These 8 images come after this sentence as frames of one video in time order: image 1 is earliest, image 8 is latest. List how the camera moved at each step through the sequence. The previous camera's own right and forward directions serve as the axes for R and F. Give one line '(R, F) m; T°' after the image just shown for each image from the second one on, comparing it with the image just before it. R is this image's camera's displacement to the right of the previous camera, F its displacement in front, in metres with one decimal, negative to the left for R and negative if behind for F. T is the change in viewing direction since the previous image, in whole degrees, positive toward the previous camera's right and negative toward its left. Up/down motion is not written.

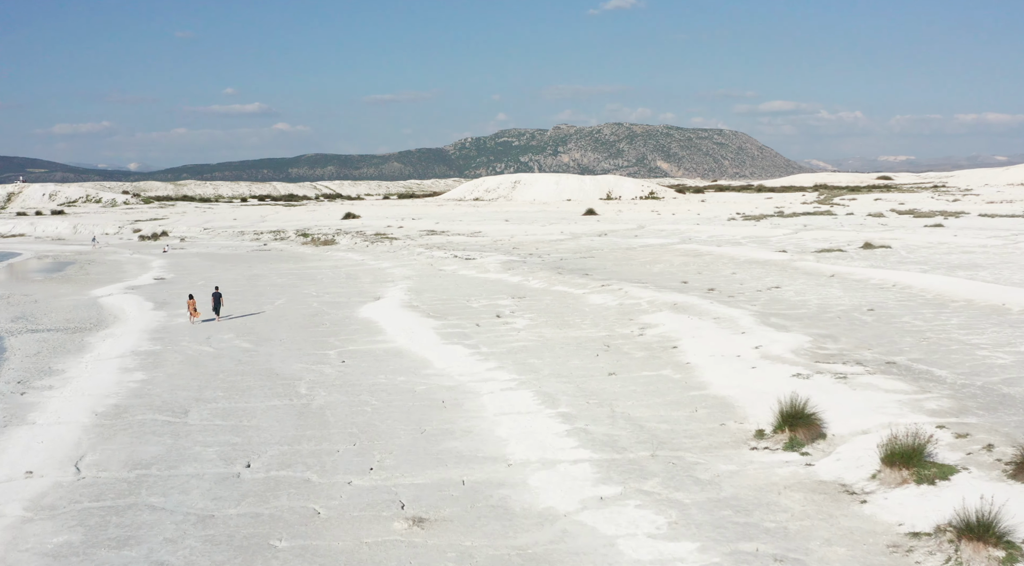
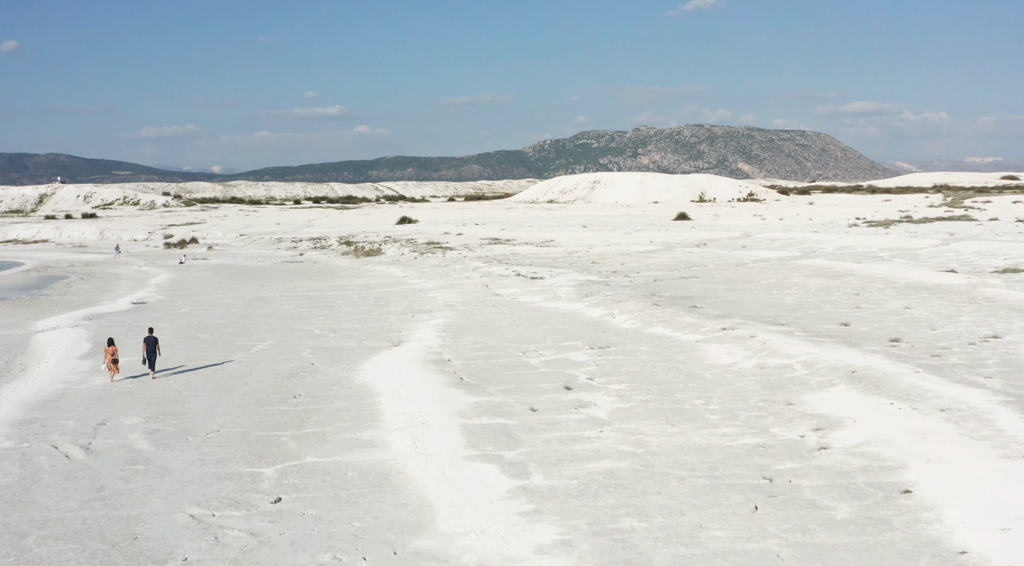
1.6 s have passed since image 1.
(0.0, +9.4) m; -5°
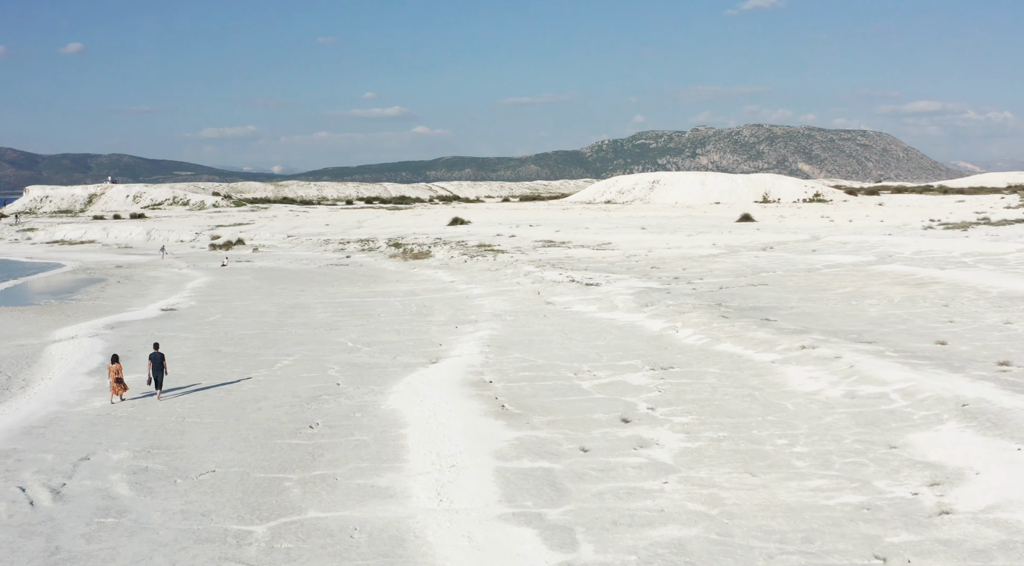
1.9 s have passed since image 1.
(+0.1, +2.2) m; -3°
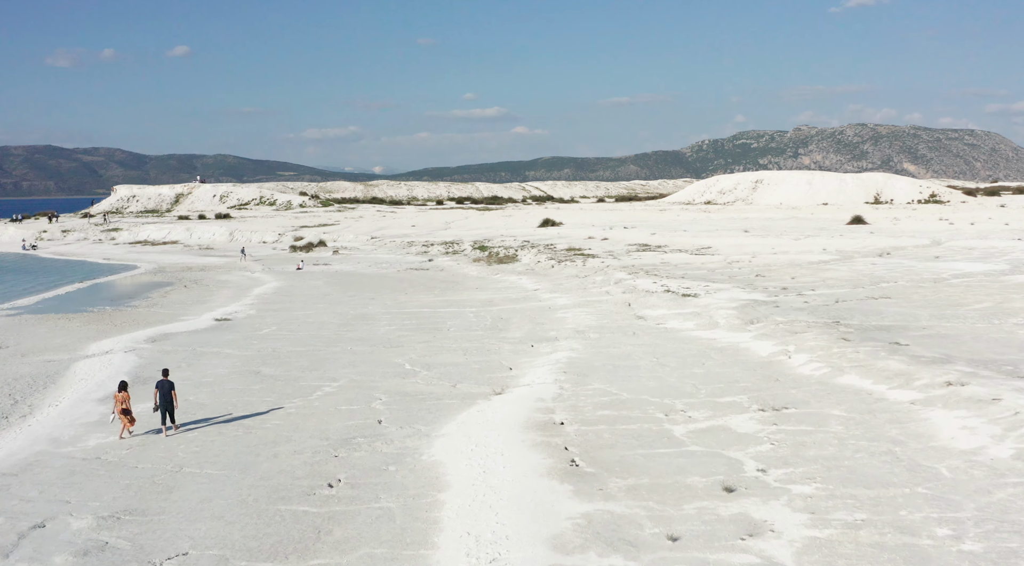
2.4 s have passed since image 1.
(+0.3, +3.0) m; -6°
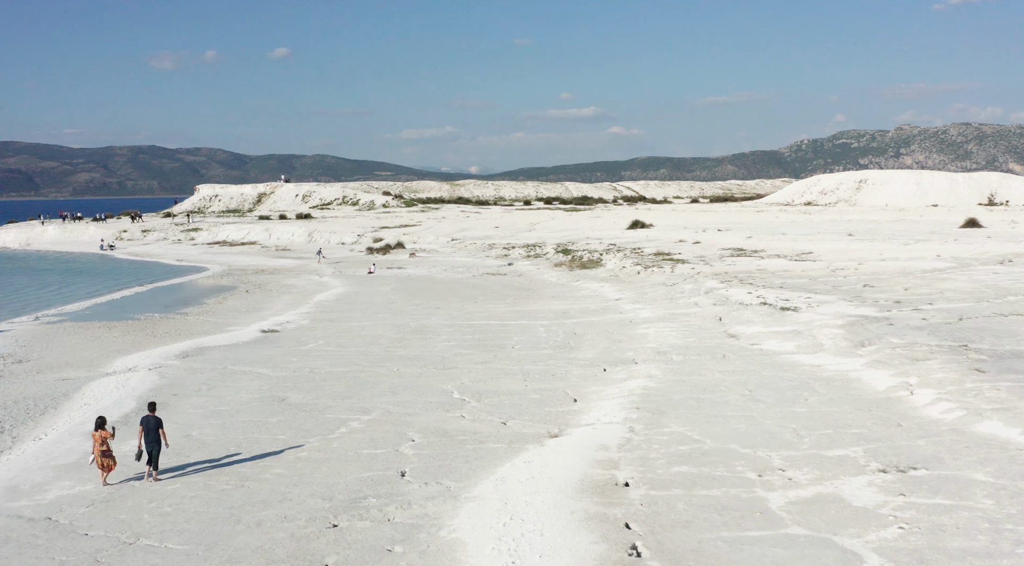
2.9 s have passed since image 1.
(+0.4, +2.8) m; -5°
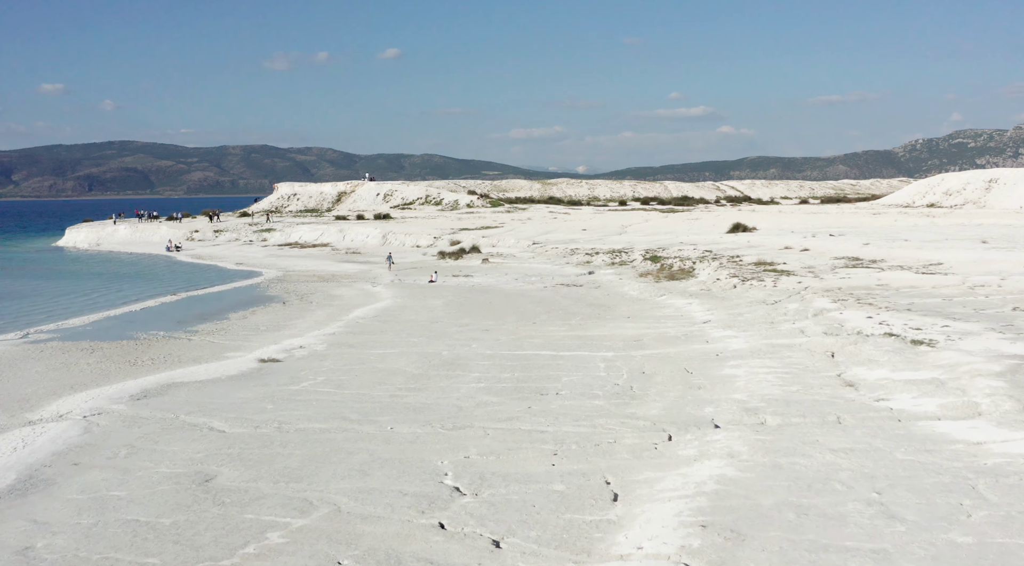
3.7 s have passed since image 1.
(+1.0, +4.9) m; -6°
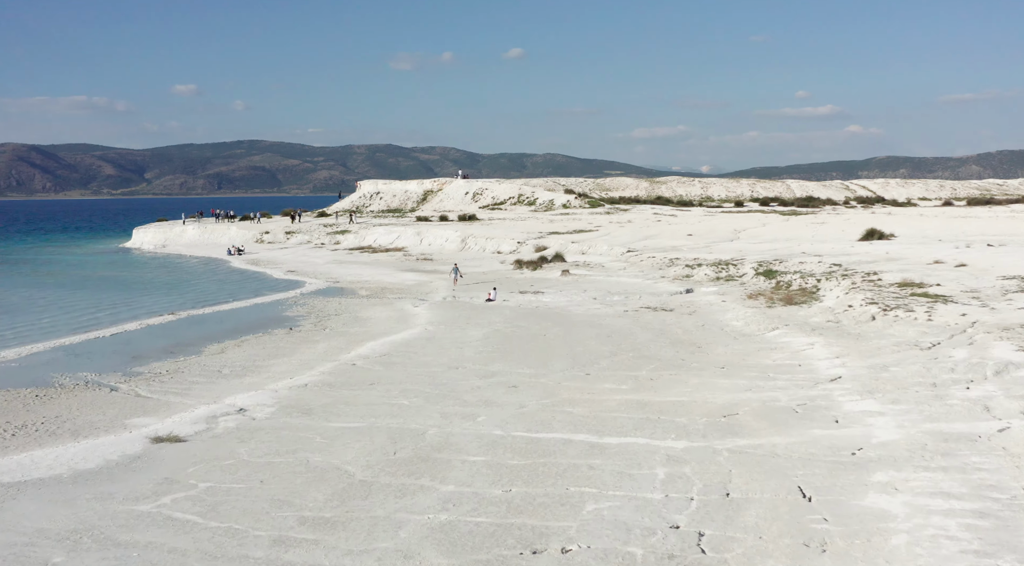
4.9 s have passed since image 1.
(+1.3, +7.2) m; -7°
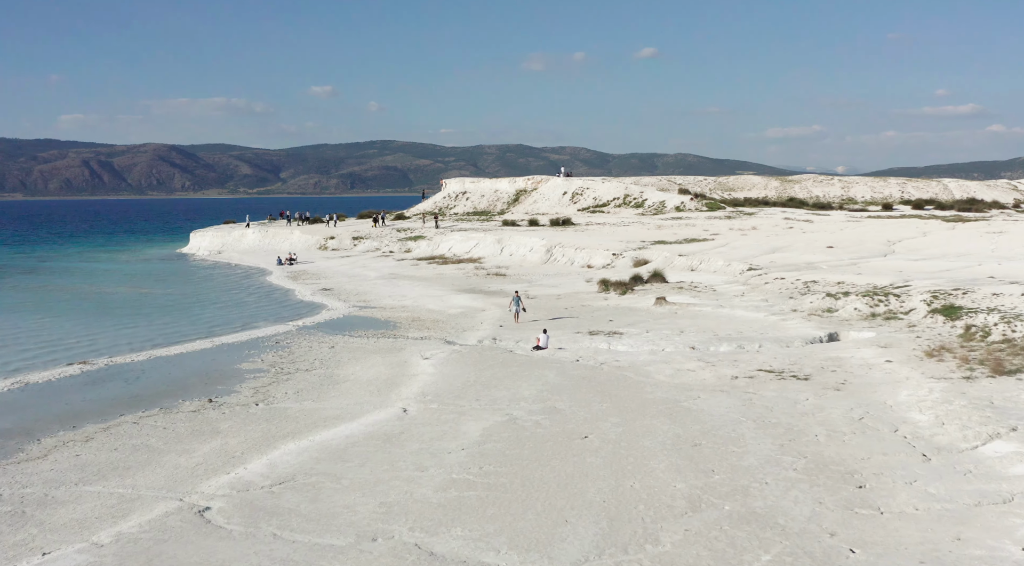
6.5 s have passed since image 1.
(+1.5, +9.6) m; -7°
